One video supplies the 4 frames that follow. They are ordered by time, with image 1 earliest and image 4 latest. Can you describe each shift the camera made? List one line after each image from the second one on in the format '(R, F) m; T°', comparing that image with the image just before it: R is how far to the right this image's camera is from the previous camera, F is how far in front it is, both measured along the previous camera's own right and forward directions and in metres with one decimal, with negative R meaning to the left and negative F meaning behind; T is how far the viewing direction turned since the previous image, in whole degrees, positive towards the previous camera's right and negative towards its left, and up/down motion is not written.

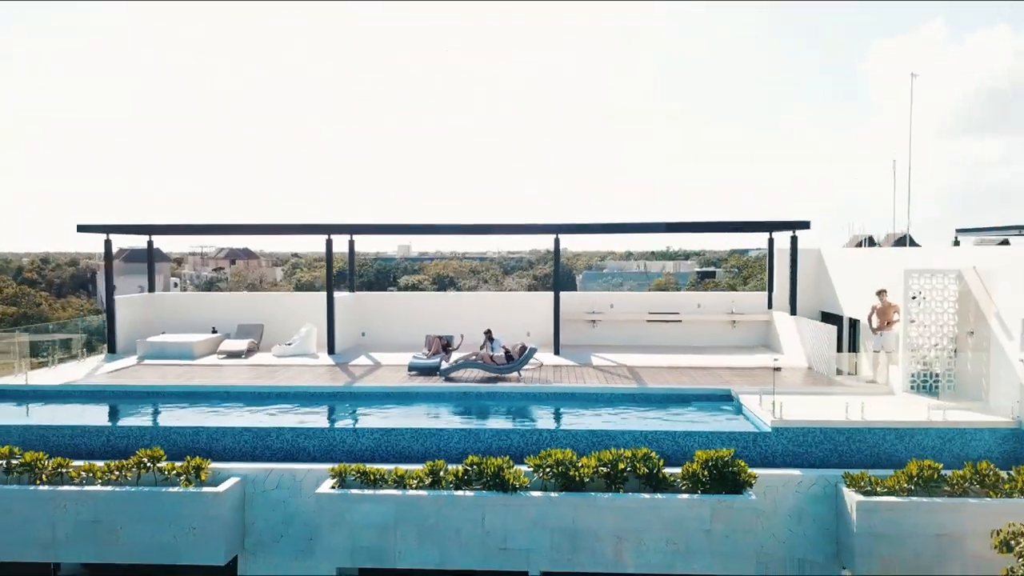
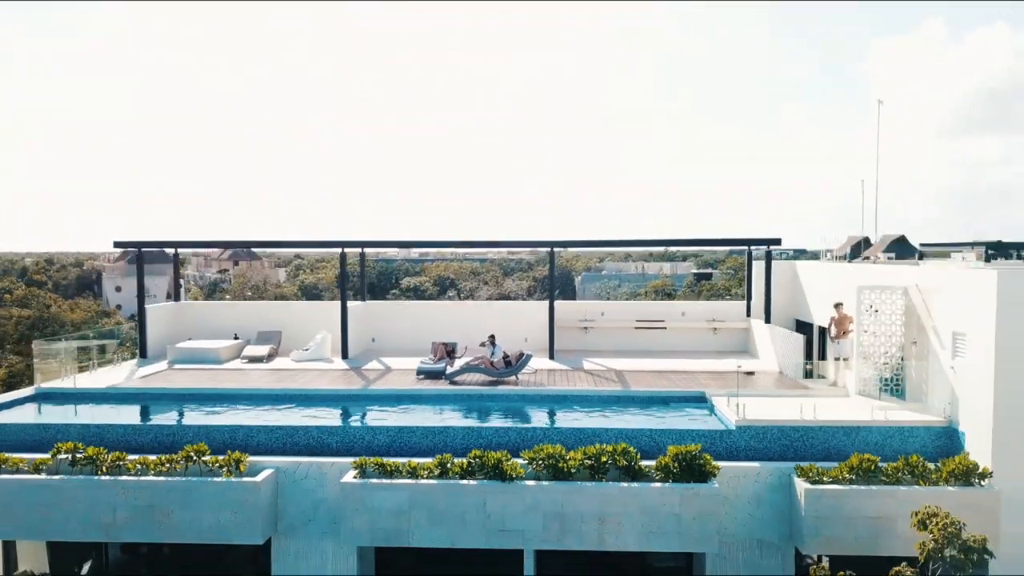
(0.0, -0.9) m; 0°
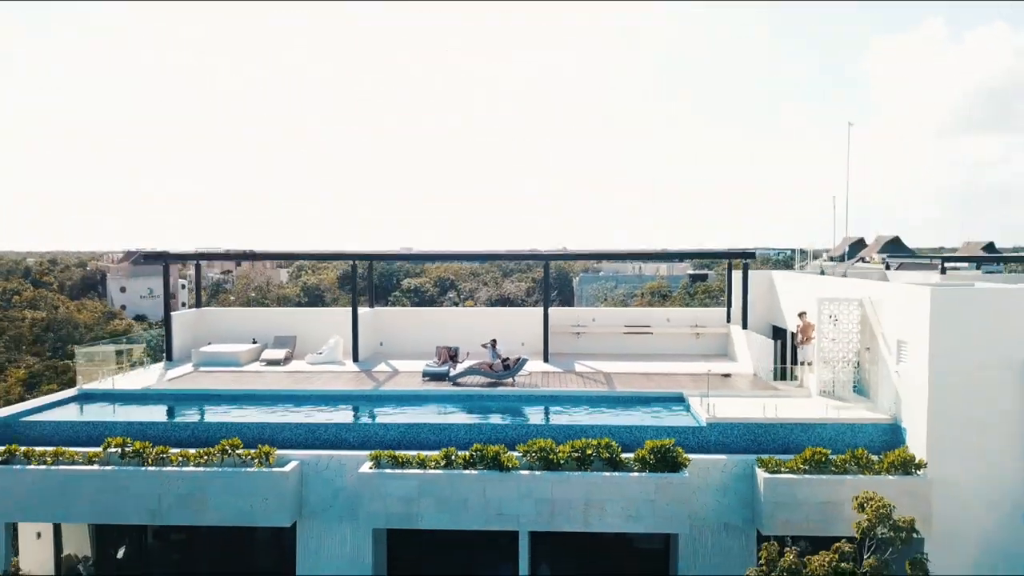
(0.0, -0.9) m; 0°
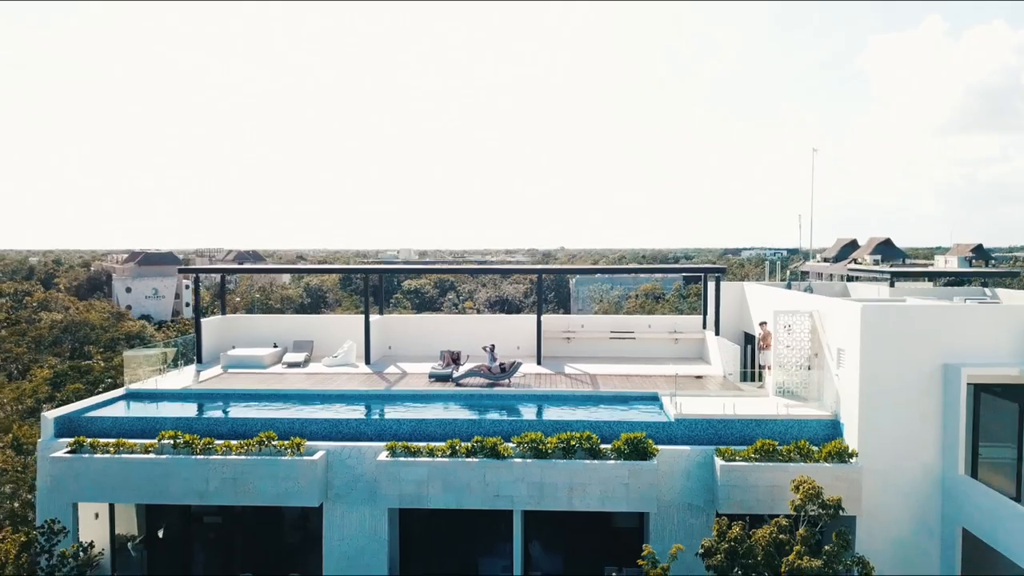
(0.0, -1.3) m; 0°
